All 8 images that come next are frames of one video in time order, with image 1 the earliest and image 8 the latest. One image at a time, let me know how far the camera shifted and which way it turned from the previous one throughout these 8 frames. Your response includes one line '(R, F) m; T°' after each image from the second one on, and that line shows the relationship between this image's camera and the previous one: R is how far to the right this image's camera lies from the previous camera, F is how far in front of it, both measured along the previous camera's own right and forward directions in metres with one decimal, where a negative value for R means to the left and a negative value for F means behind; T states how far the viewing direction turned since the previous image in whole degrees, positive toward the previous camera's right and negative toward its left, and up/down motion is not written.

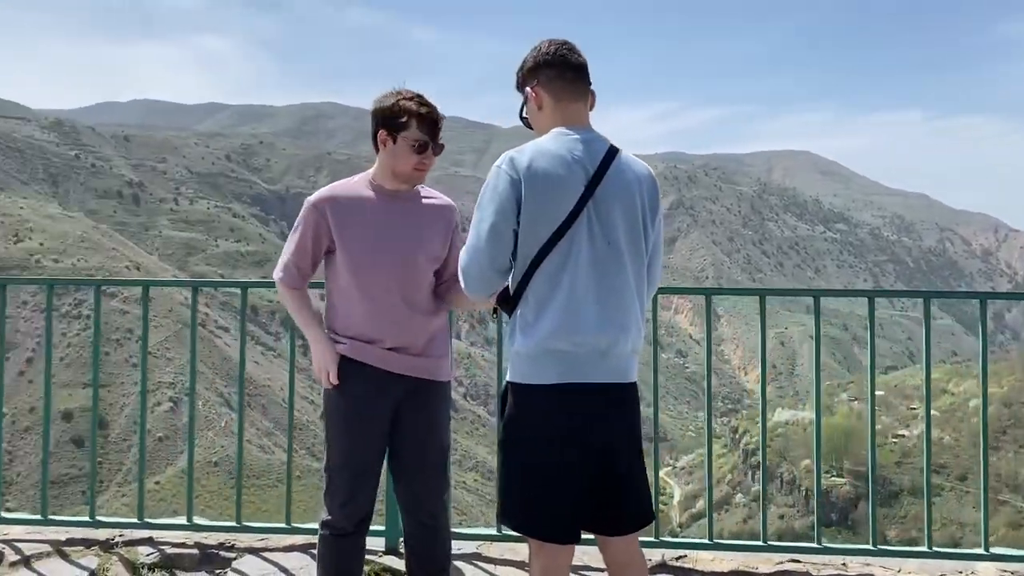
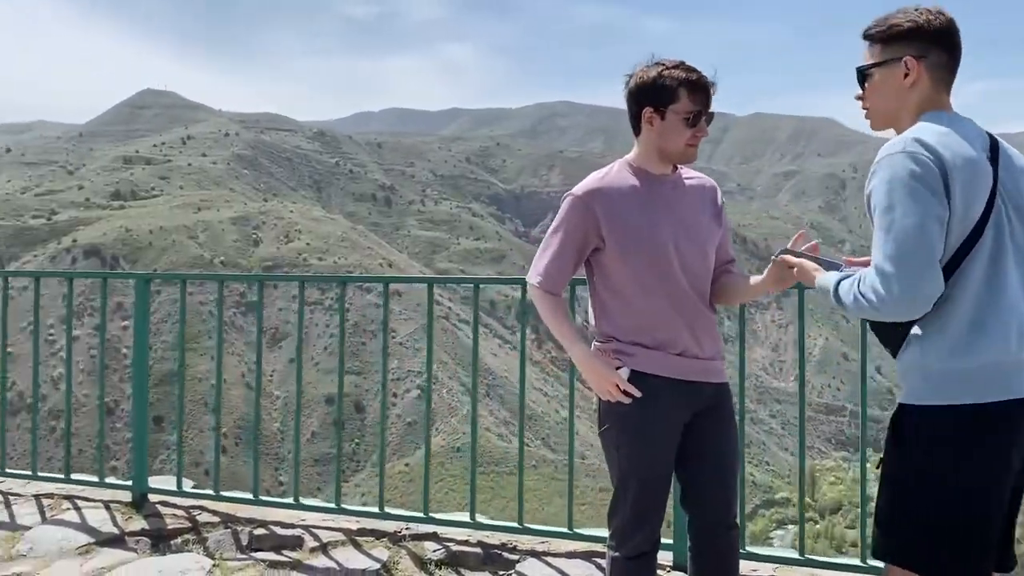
(-0.2, +0.2) m; -15°
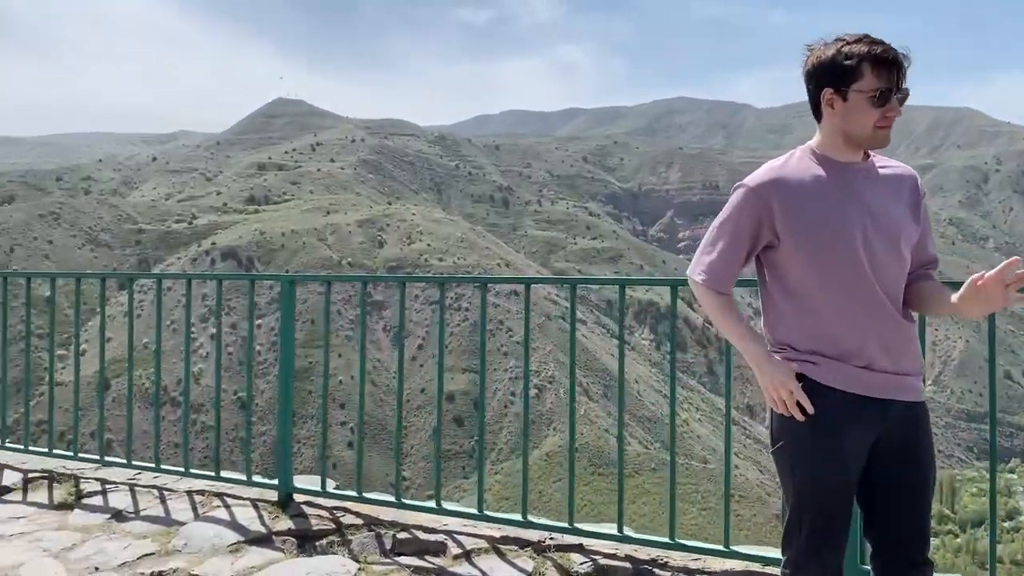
(-0.1, +0.1) m; -8°
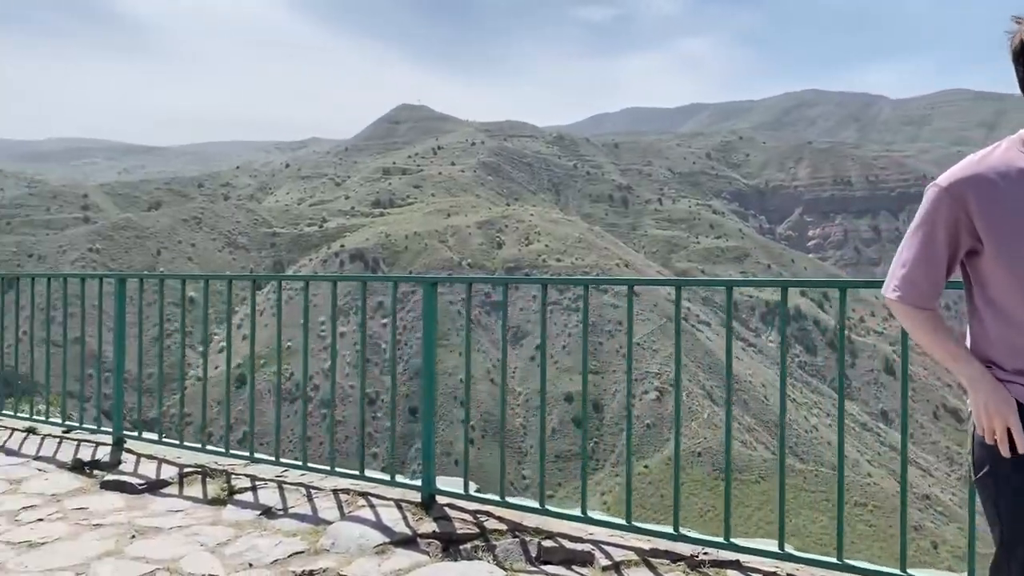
(-0.1, +0.1) m; -8°
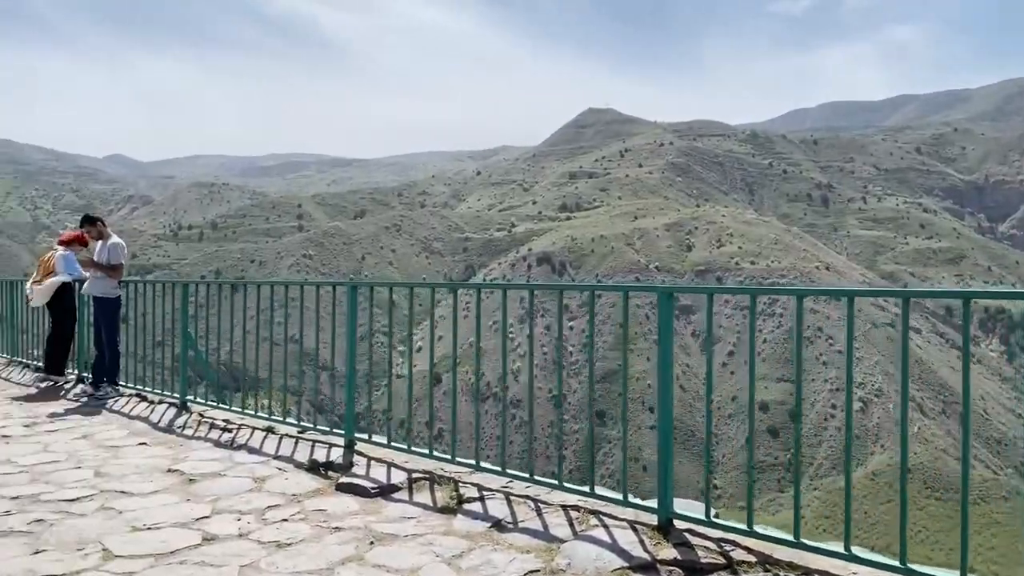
(-0.2, +0.2) m; -12°
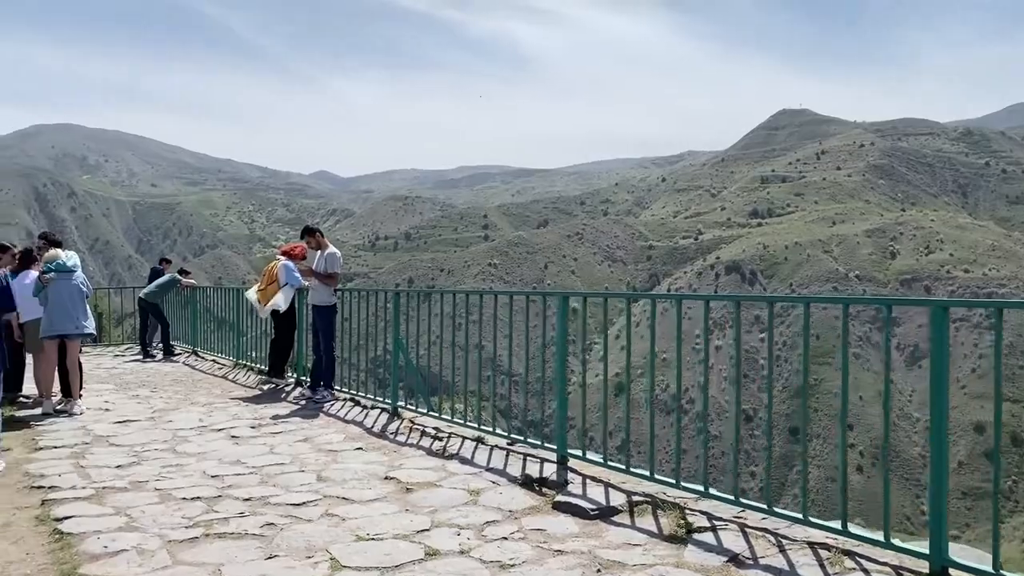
(-0.2, +0.2) m; -12°
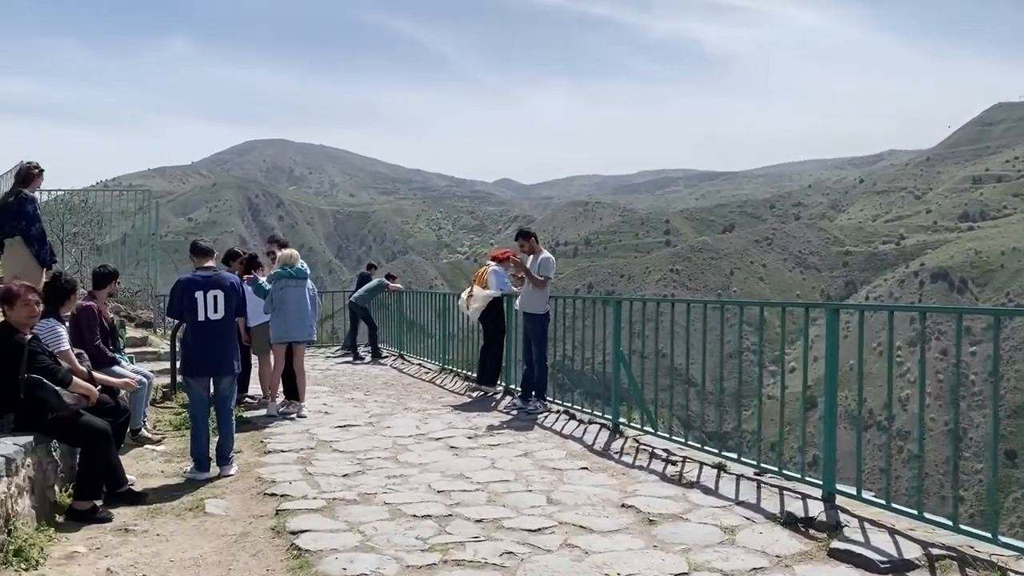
(-0.4, +0.4) m; -12°
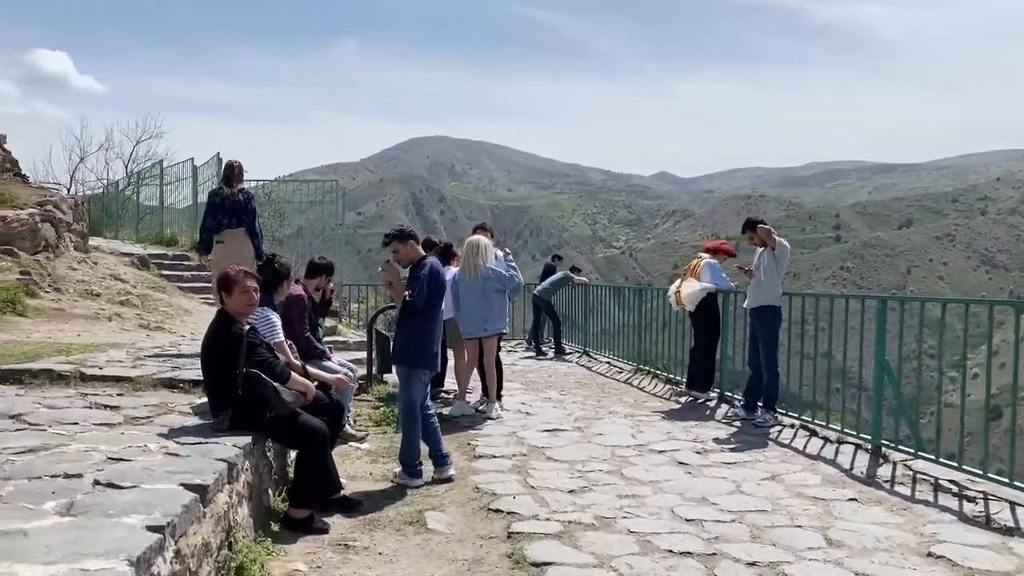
(-0.6, +0.7) m; -10°
